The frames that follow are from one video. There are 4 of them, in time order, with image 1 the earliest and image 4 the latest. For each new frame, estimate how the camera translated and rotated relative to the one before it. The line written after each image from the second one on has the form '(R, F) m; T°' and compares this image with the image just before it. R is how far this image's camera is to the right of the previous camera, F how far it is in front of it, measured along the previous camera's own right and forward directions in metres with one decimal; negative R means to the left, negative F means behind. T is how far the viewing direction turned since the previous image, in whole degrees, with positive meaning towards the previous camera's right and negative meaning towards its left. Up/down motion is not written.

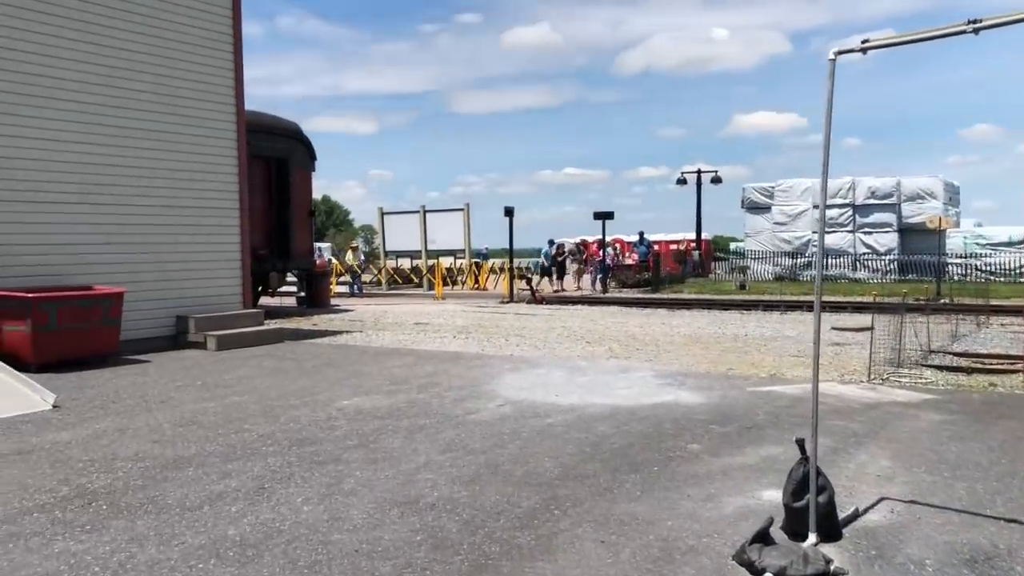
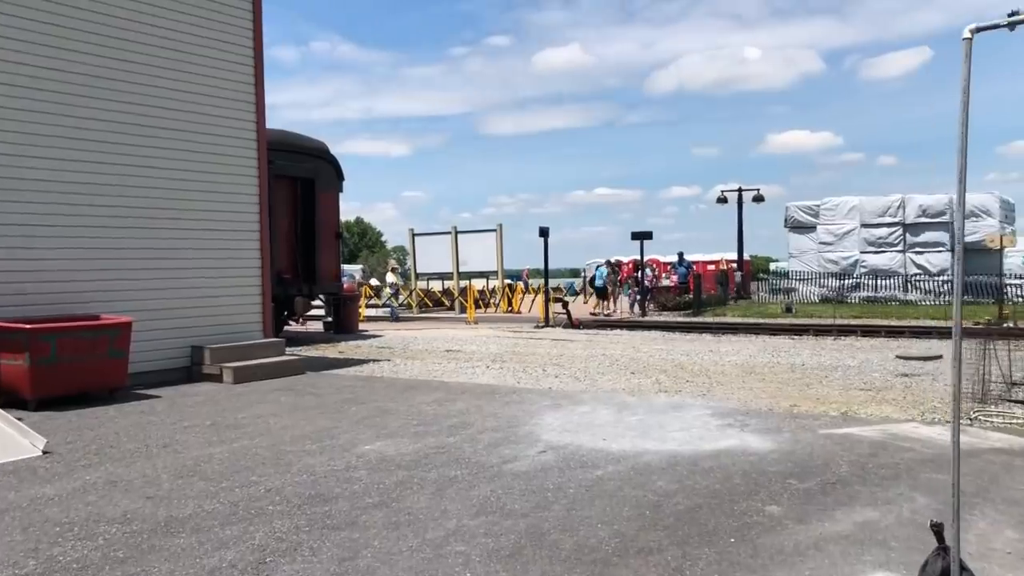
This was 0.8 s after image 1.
(-0.1, +1.0) m; -2°
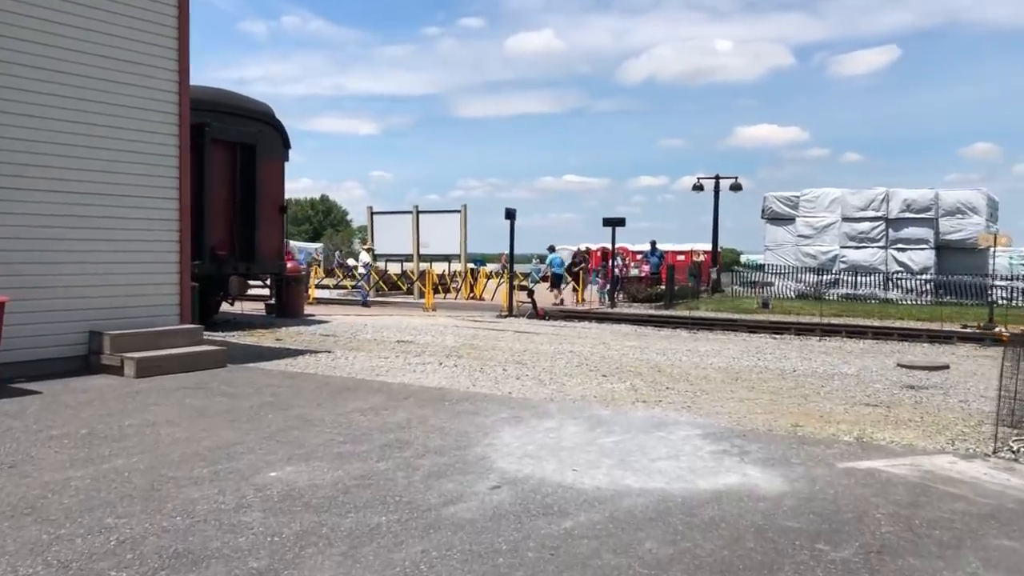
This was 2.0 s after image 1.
(+0.1, +1.7) m; +2°
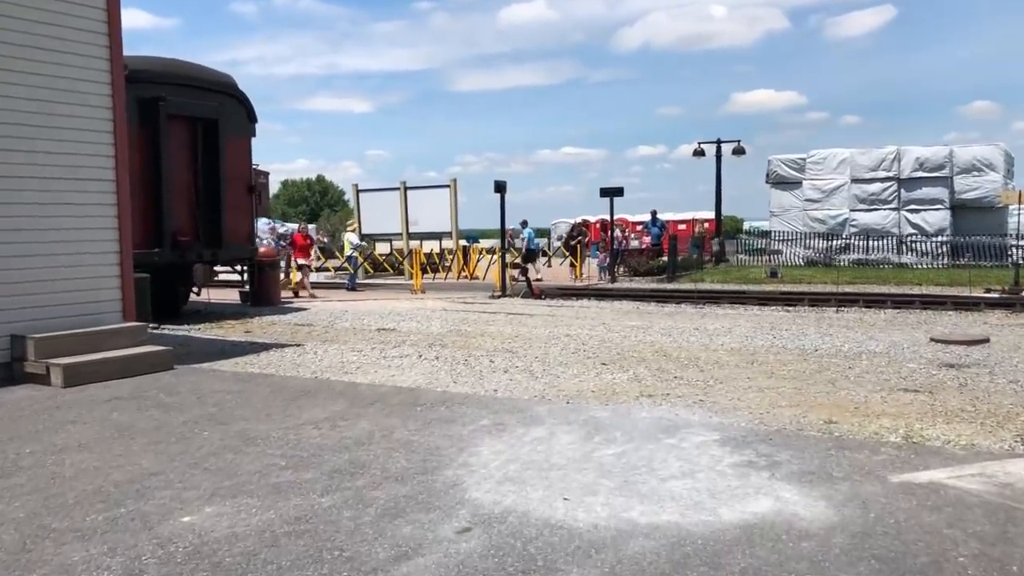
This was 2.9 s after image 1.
(+0.2, +1.4) m; 0°
